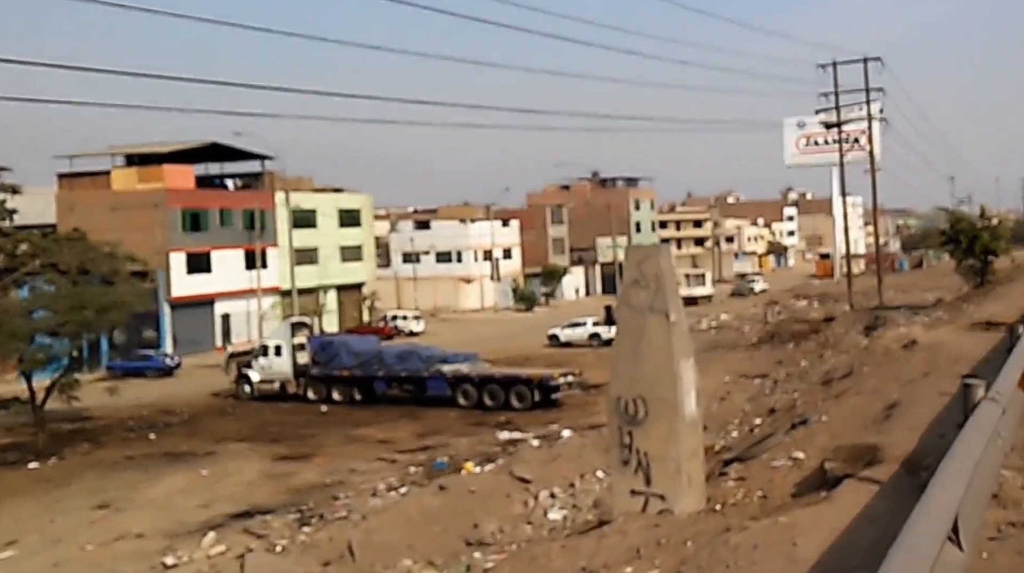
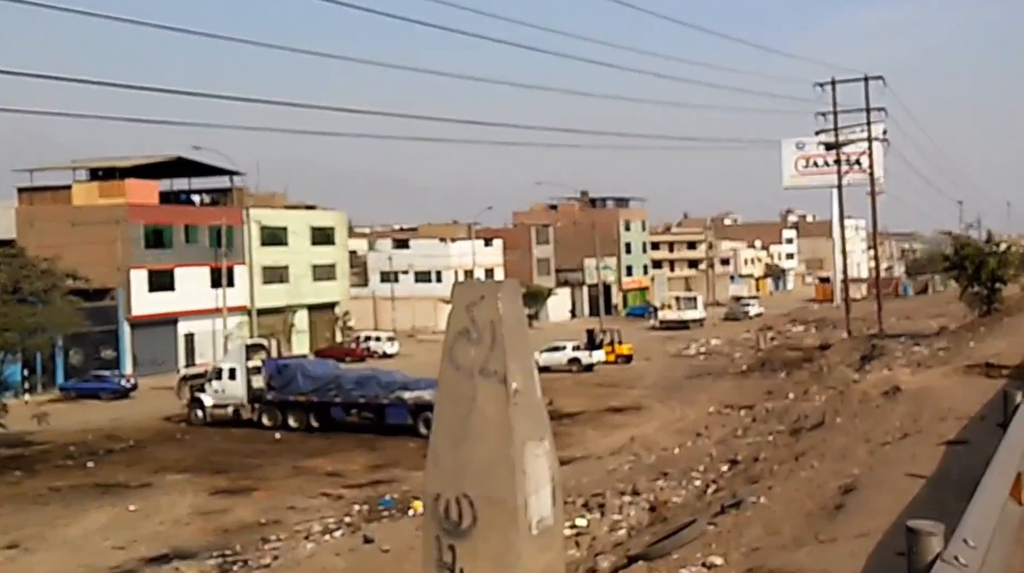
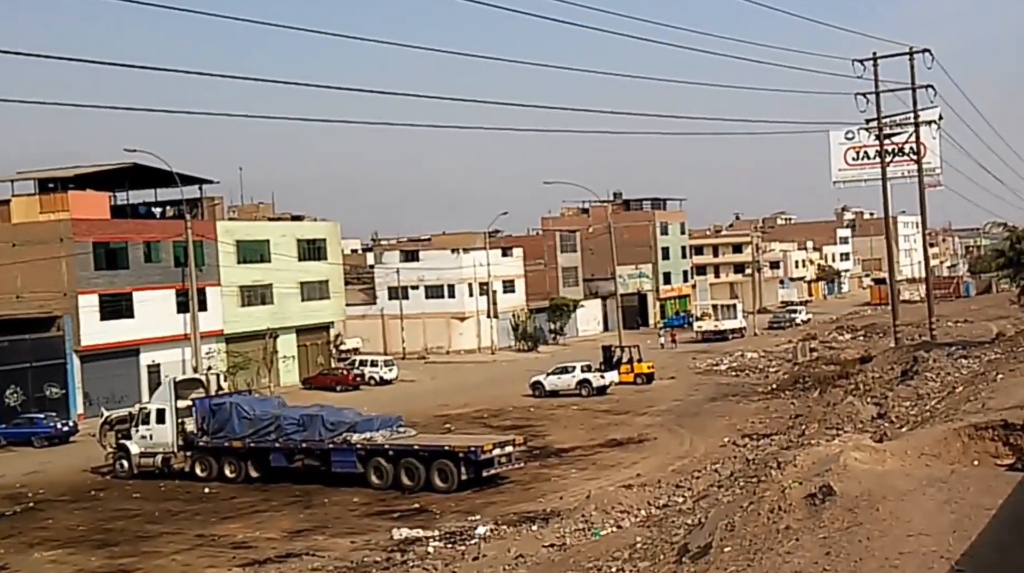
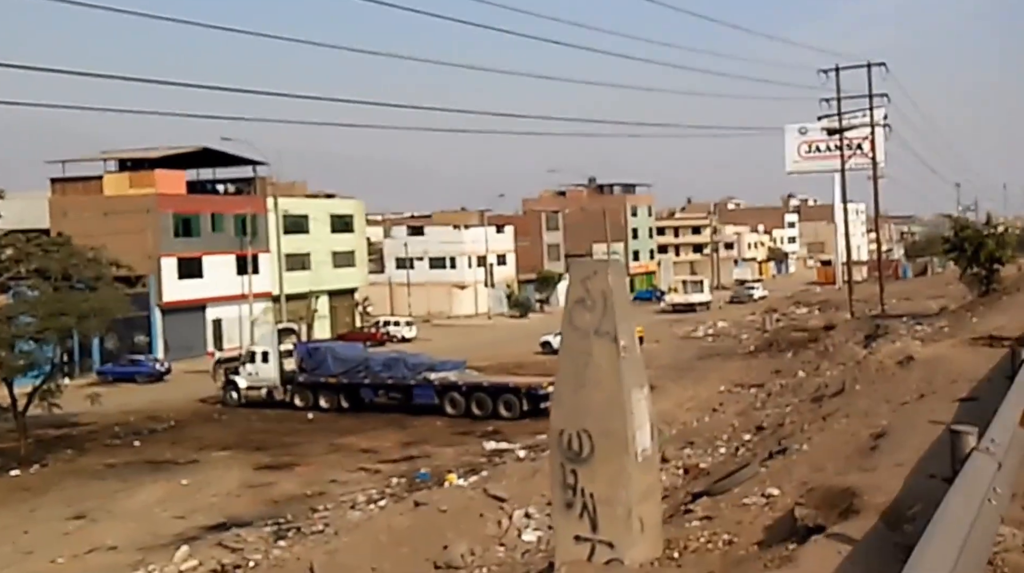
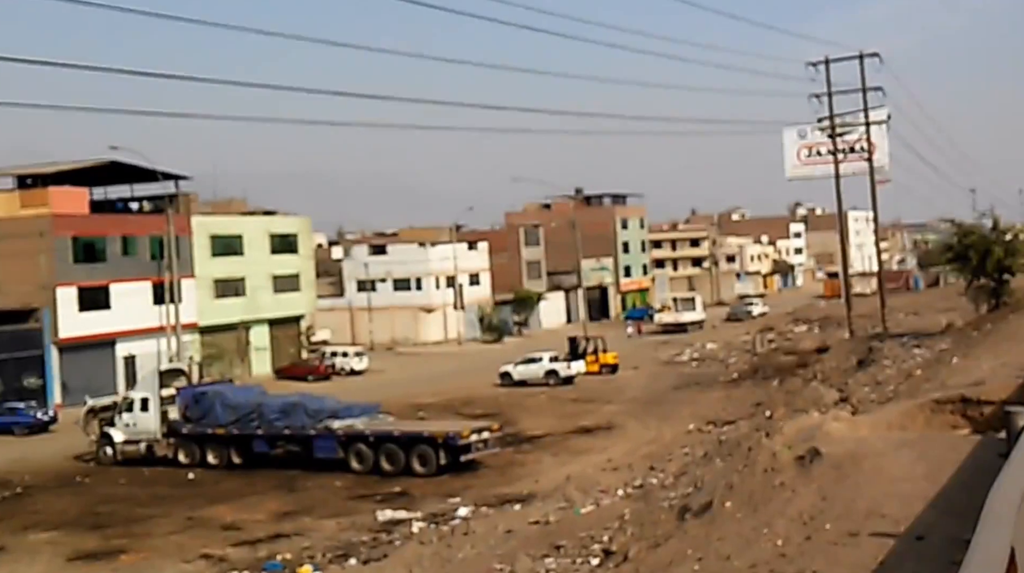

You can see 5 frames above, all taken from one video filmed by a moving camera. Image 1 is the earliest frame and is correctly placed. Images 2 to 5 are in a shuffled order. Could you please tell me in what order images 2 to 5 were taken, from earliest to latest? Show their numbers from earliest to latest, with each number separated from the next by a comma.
4, 2, 5, 3
